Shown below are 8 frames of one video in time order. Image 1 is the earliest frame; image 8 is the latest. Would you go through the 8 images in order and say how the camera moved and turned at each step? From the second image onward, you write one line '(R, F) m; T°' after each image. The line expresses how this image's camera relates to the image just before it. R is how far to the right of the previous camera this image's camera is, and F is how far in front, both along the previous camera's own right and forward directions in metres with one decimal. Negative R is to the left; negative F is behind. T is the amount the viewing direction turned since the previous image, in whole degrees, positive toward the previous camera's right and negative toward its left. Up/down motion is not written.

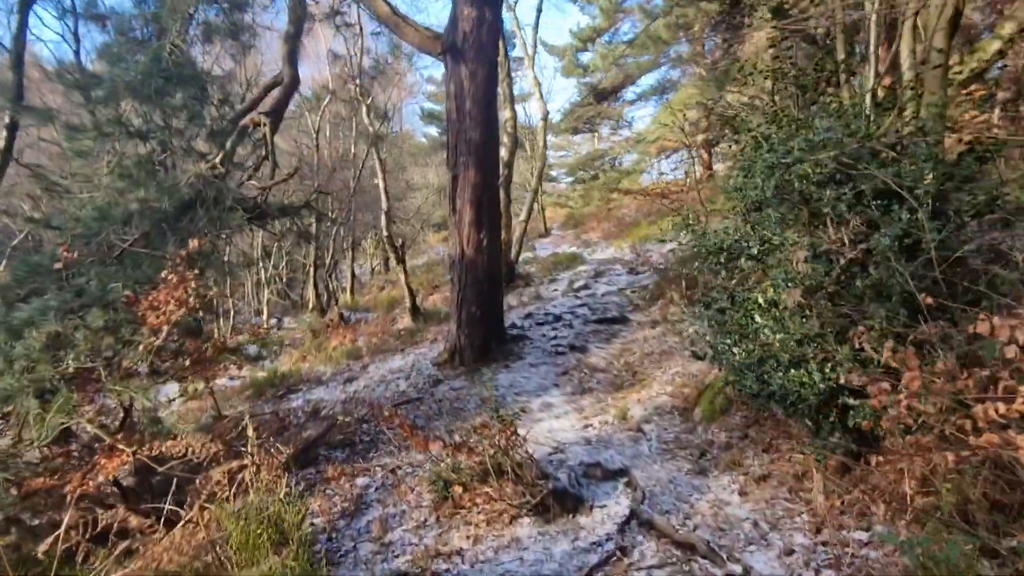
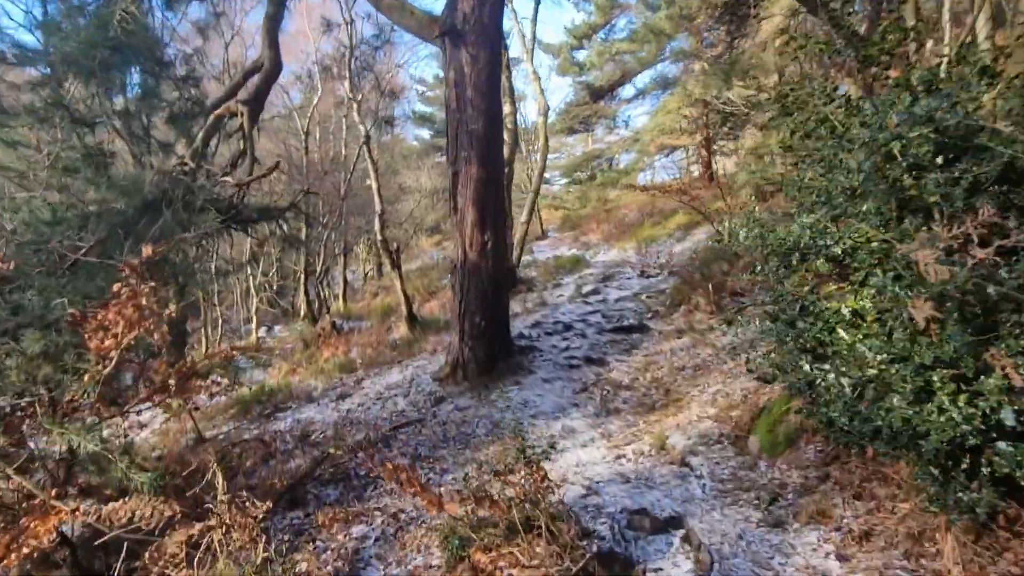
(-0.2, +0.8) m; +1°
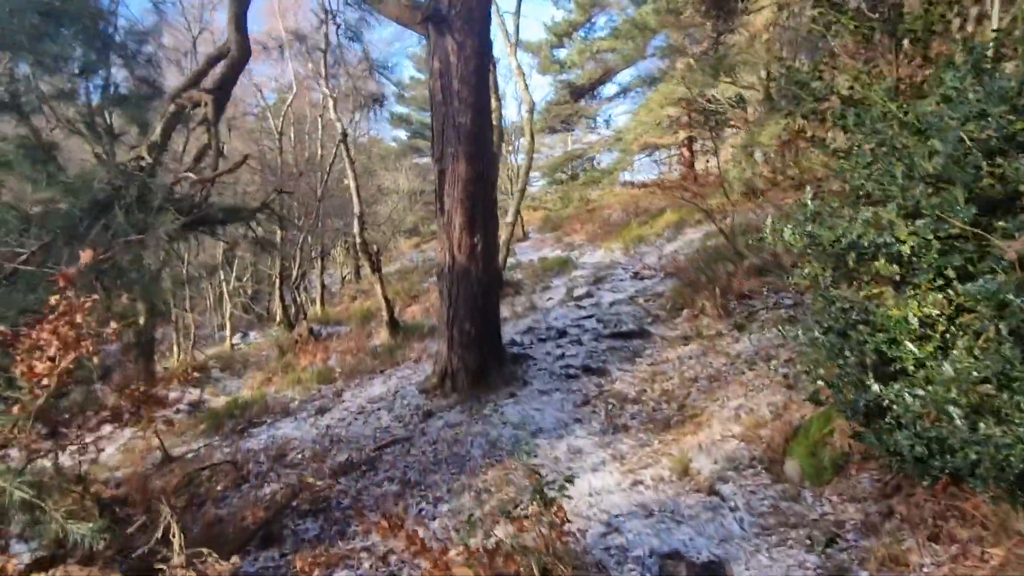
(-0.1, +0.5) m; +2°
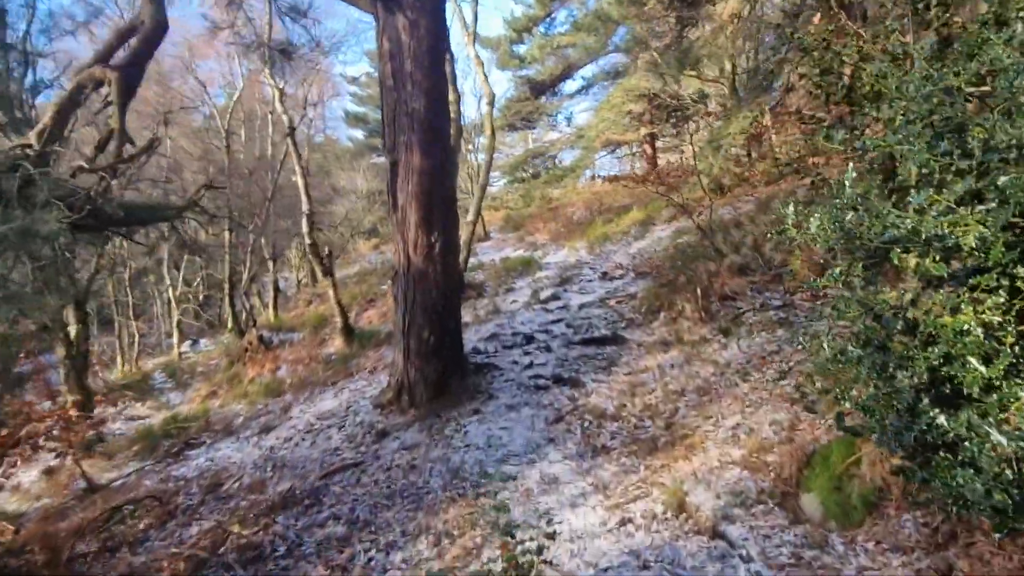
(0.0, +0.7) m; +3°
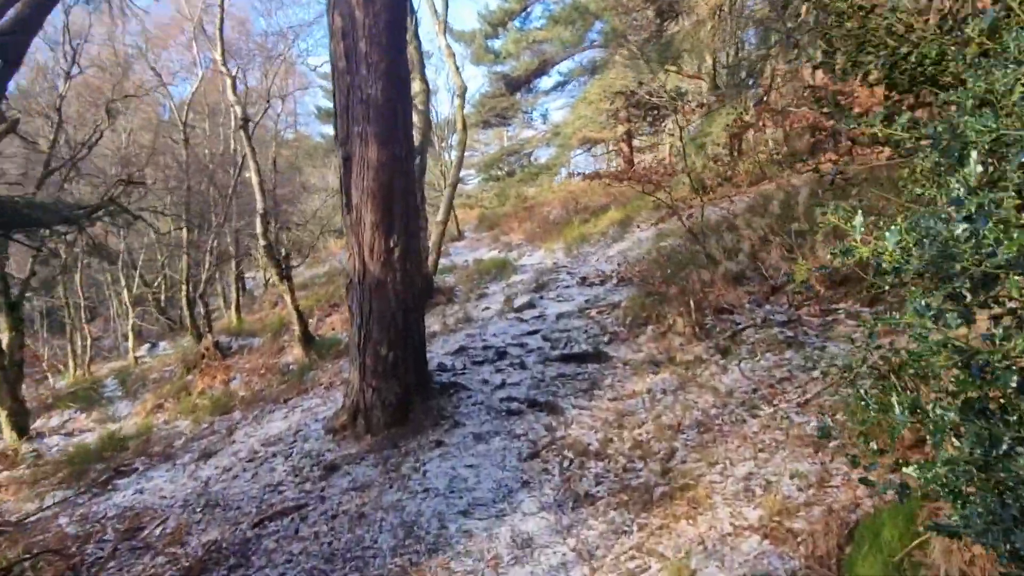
(0.0, +0.8) m; +2°
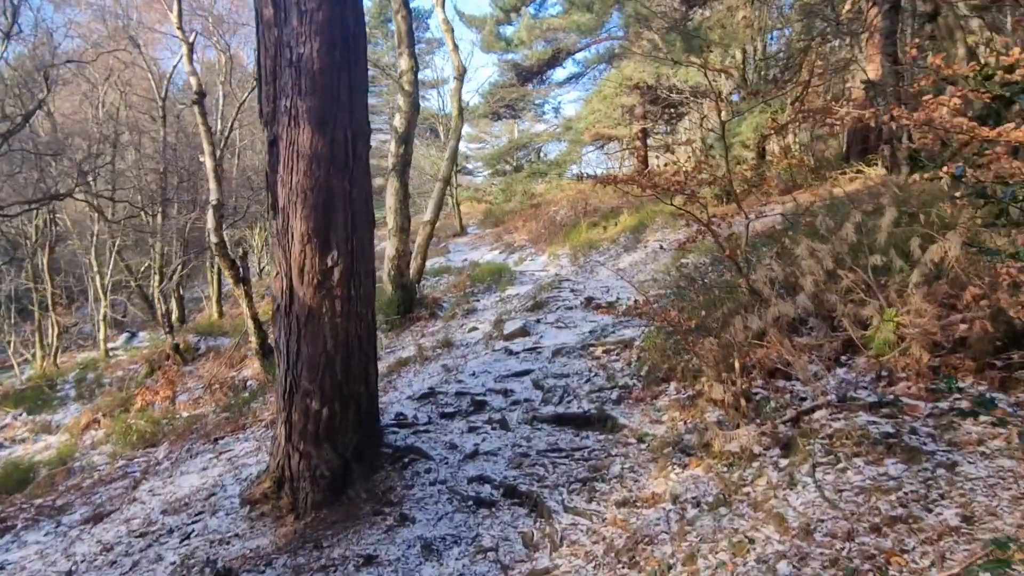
(+0.2, +1.6) m; -1°
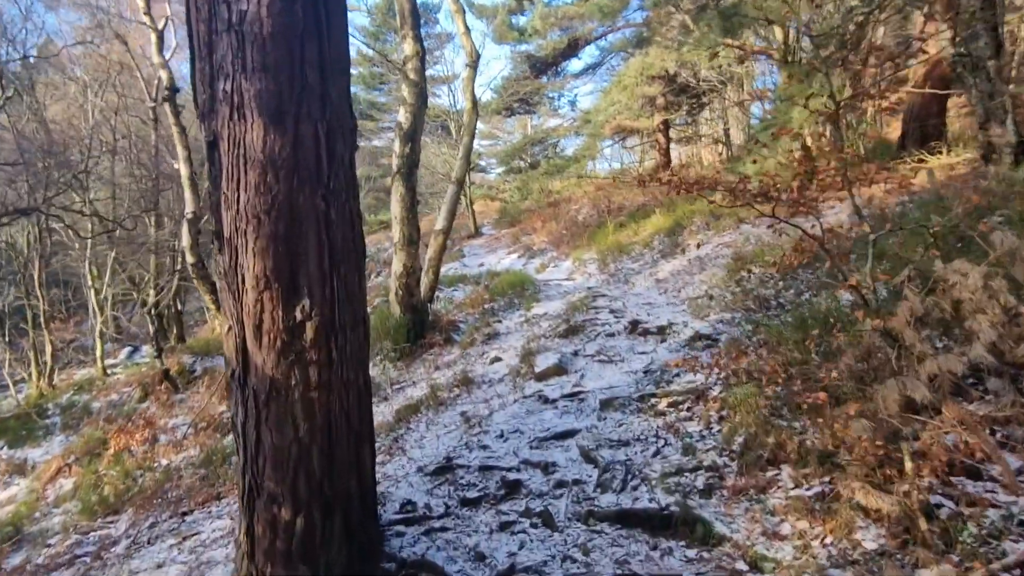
(-0.1, +1.4) m; -1°
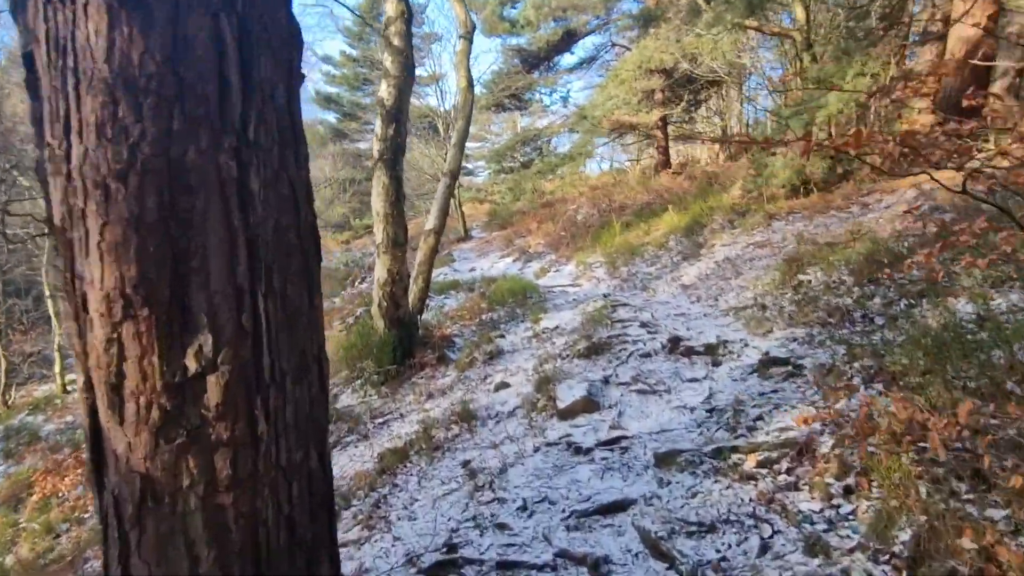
(-0.2, +1.3) m; +1°
